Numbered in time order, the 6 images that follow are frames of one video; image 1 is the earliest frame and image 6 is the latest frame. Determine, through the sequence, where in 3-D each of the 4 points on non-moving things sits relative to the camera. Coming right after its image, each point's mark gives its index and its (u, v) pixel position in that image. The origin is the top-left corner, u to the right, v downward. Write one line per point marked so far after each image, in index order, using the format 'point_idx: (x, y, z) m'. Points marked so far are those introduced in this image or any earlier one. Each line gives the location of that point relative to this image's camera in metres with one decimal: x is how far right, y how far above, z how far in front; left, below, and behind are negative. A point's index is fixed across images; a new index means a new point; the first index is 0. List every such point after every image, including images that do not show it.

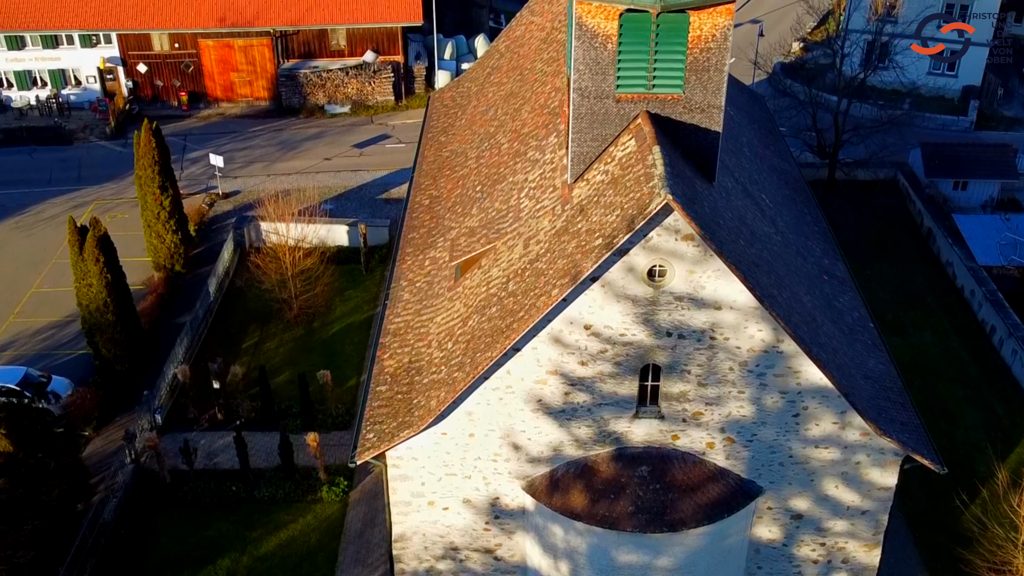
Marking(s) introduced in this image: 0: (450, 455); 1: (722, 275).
0: (-0.9, -2.5, +15.6) m
1: (+2.8, +0.2, +13.9) m
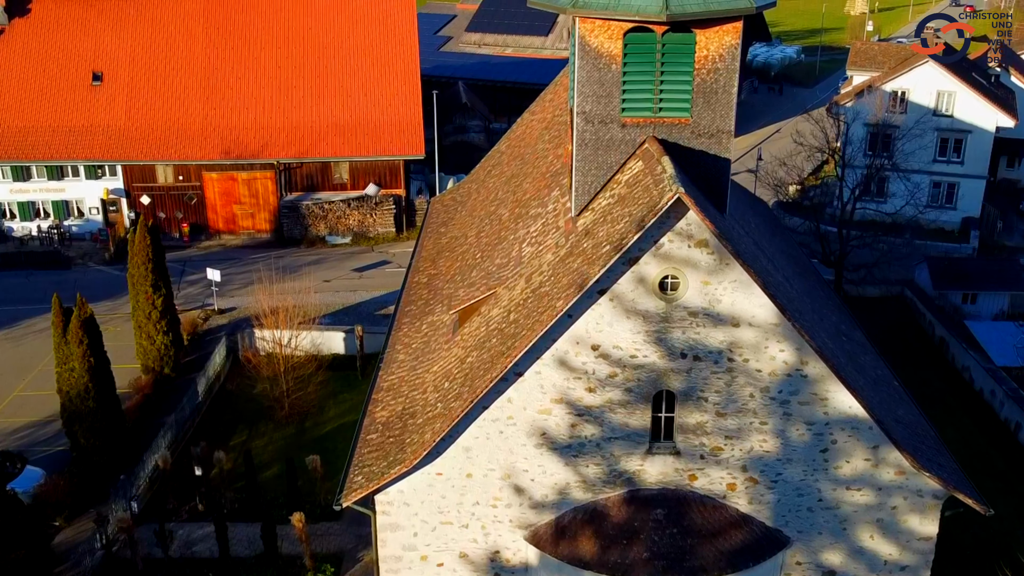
0: (-0.9, -2.9, +14.2) m
1: (+2.8, 0.0, +13.0) m
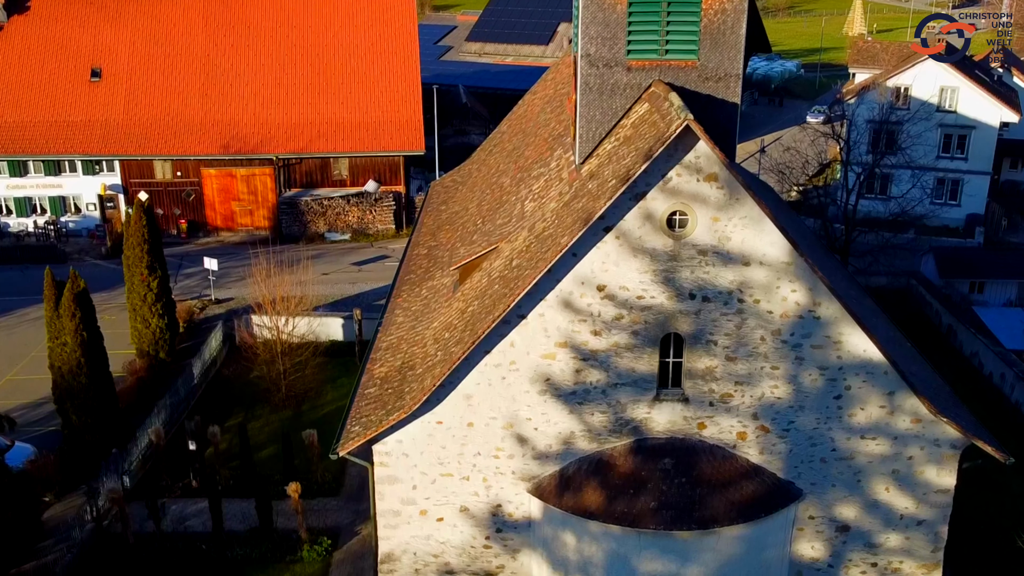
0: (-0.9, -2.1, +13.7) m
1: (+2.8, +0.8, +12.5) m
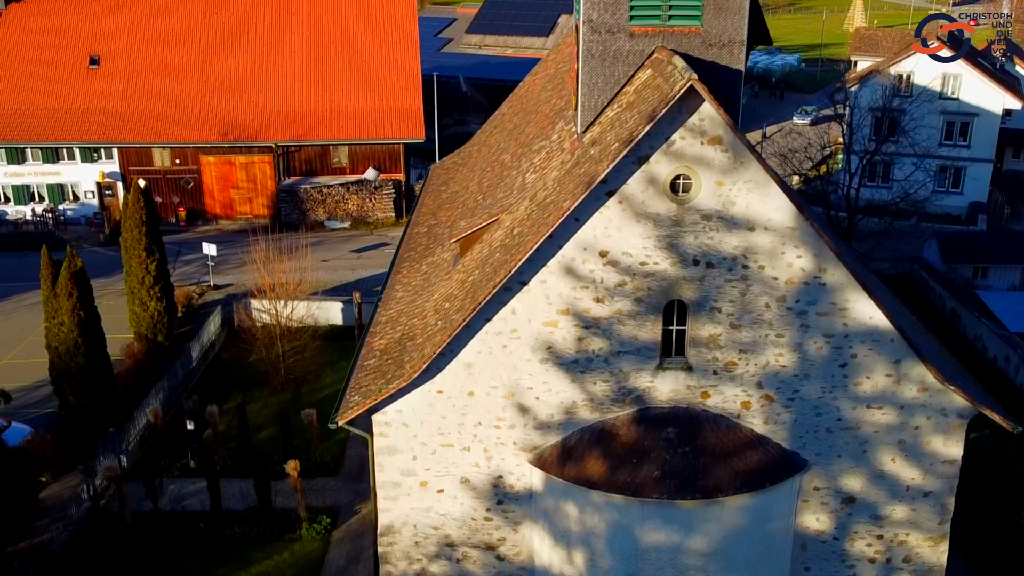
0: (-0.9, -1.7, +13.5) m
1: (+2.9, +1.2, +12.4) m
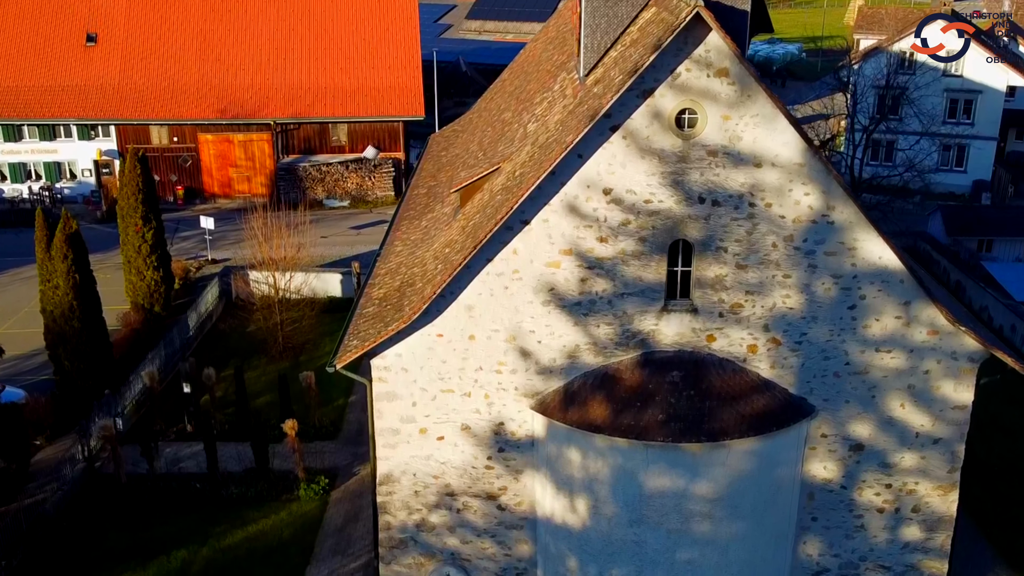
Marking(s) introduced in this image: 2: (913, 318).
0: (-0.8, -1.0, +13.3) m
1: (+2.9, +1.9, +12.1) m
2: (+4.9, -0.4, +12.9) m
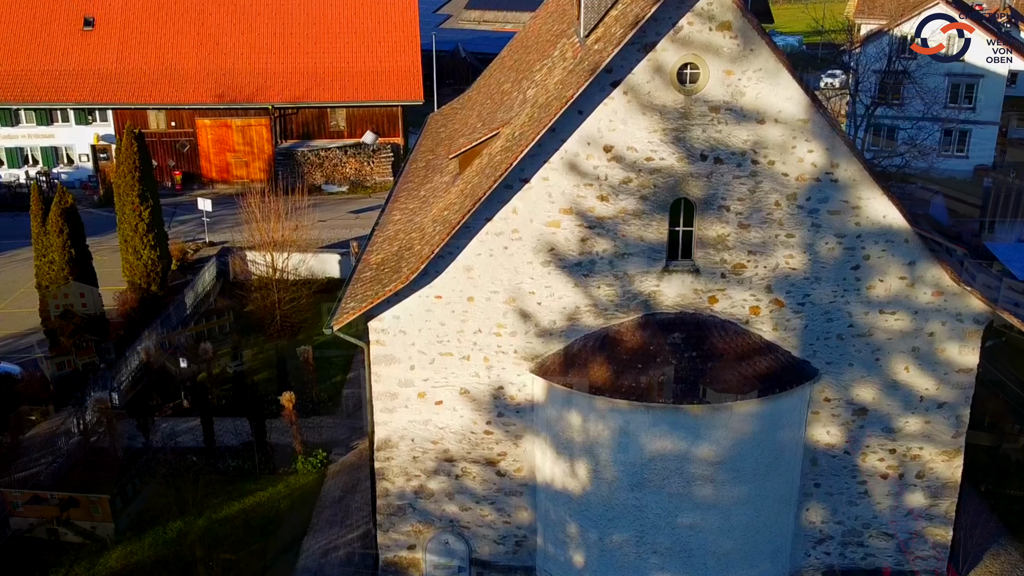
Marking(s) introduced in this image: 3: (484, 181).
0: (-0.8, -0.5, +13.1) m
1: (+2.9, +2.4, +11.9) m
2: (+4.9, +0.1, +12.7) m
3: (-0.3, +1.3, +12.8) m
